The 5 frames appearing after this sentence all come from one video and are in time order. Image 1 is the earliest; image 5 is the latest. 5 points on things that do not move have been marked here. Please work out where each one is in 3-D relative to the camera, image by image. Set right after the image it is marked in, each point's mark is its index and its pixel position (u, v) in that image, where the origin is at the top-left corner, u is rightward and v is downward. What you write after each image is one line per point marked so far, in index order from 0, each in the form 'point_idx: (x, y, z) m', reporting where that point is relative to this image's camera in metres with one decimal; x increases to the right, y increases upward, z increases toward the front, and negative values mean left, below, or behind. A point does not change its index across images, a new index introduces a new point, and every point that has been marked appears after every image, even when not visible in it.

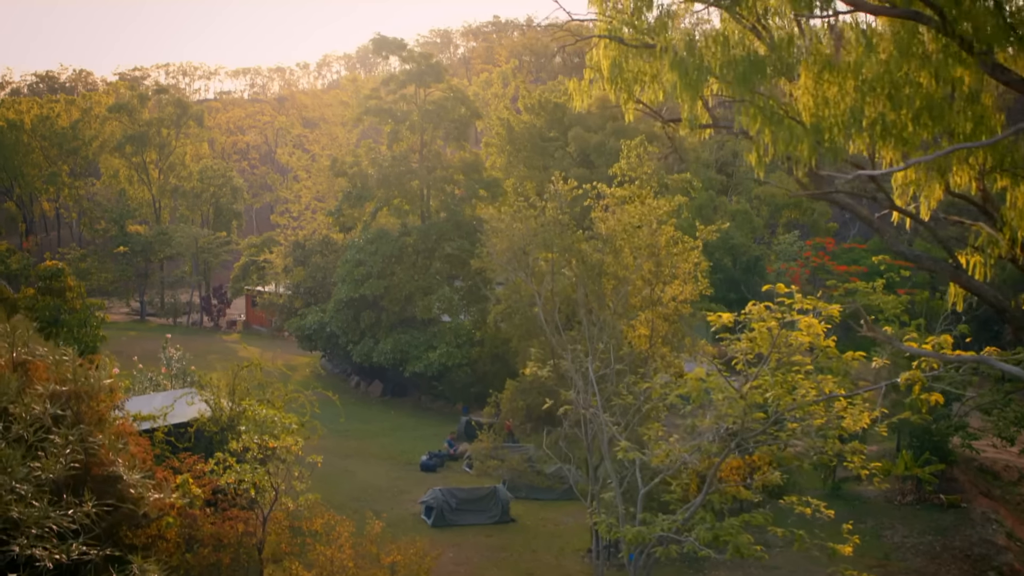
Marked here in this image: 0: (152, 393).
0: (-7.0, -2.1, +17.3) m
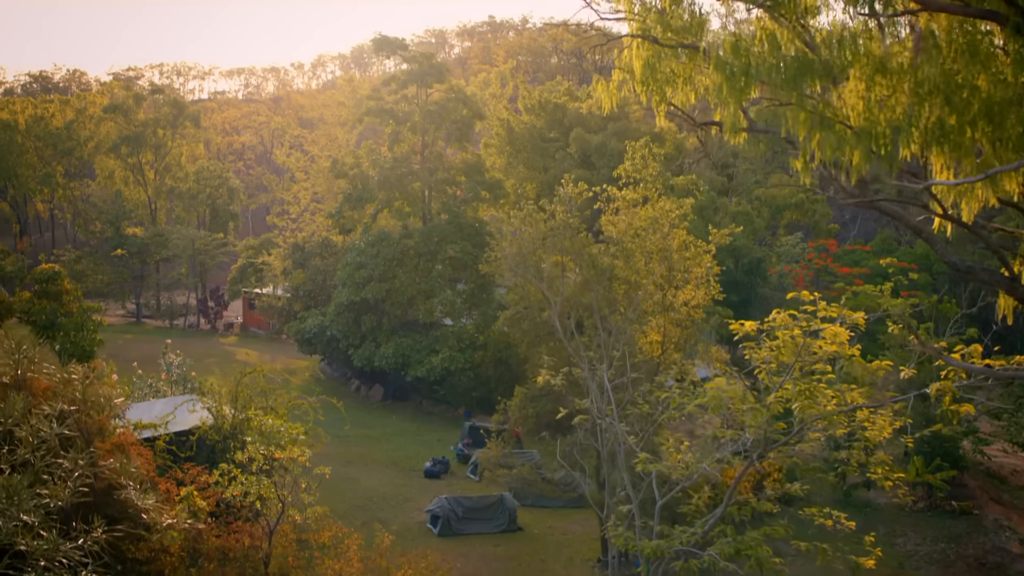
0: (-6.9, -2.1, +17.0) m
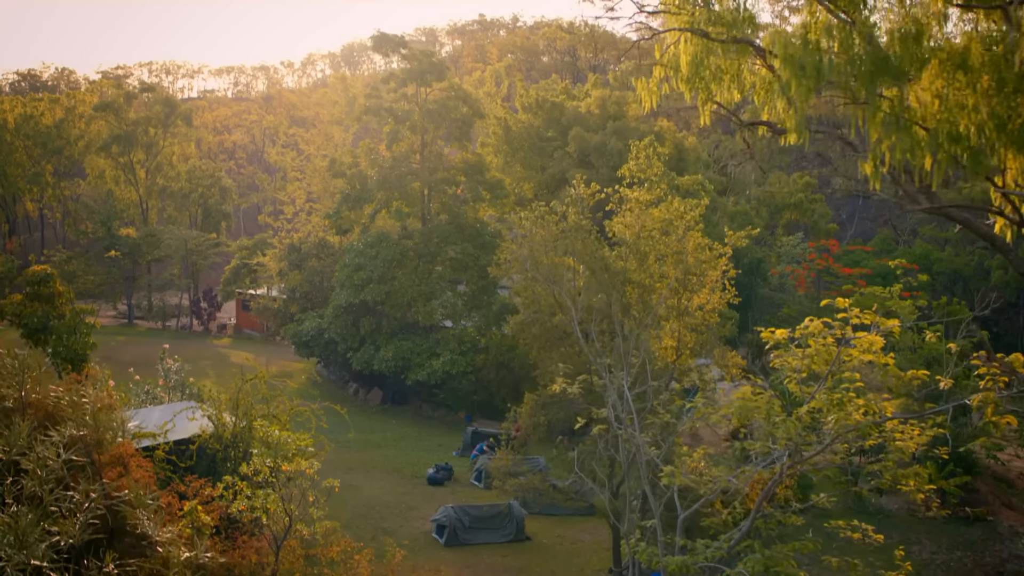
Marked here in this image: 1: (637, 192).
0: (-6.8, -2.2, +16.5) m
1: (+2.1, +1.6, +14.7) m
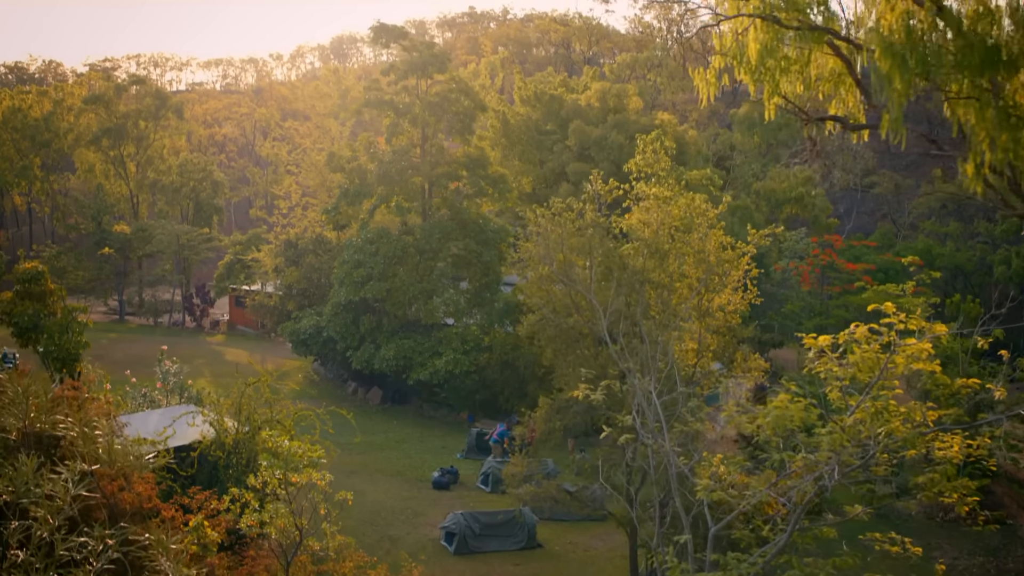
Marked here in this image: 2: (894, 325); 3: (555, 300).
0: (-6.6, -2.2, +15.9) m
1: (+2.3, +1.6, +14.2) m
2: (+3.8, -0.4, +9.0) m
3: (+0.7, -0.2, +14.0) m
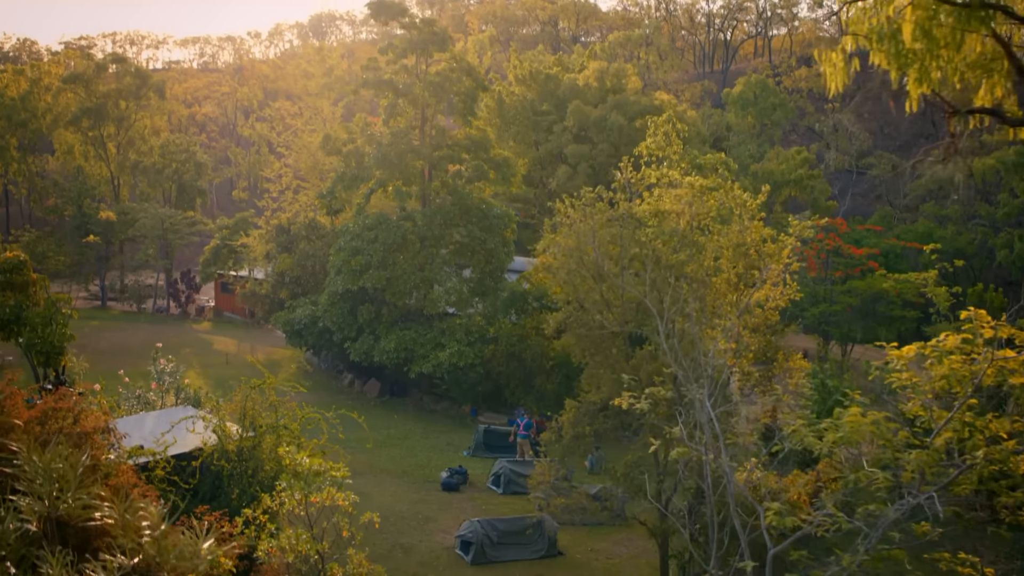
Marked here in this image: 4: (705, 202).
0: (-6.2, -2.1, +14.9) m
1: (+2.6, +1.7, +13.2) m
2: (+4.3, -0.4, +8.1) m
3: (+1.1, -0.1, +13.0) m
4: (+2.8, +1.3, +12.9) m
